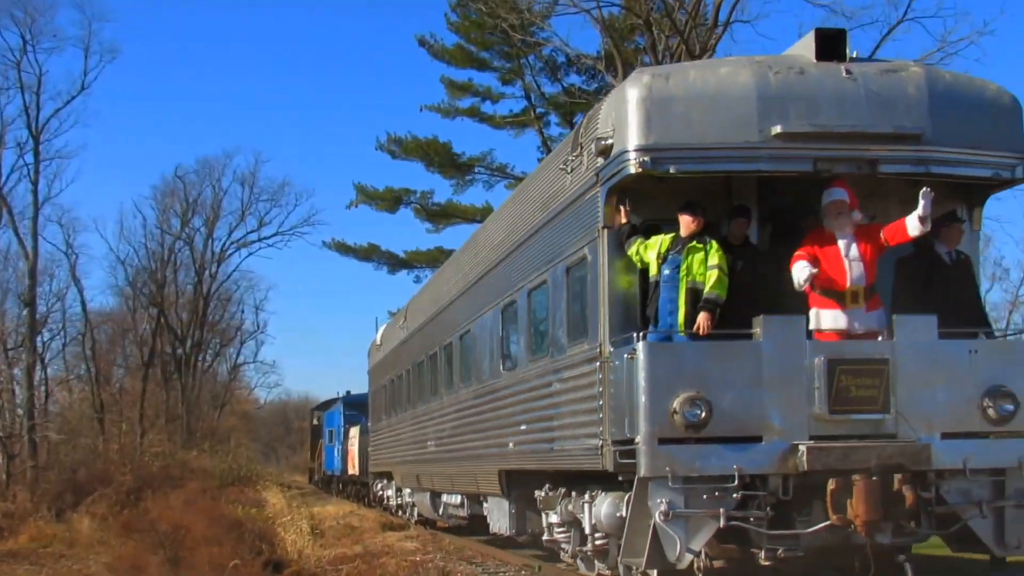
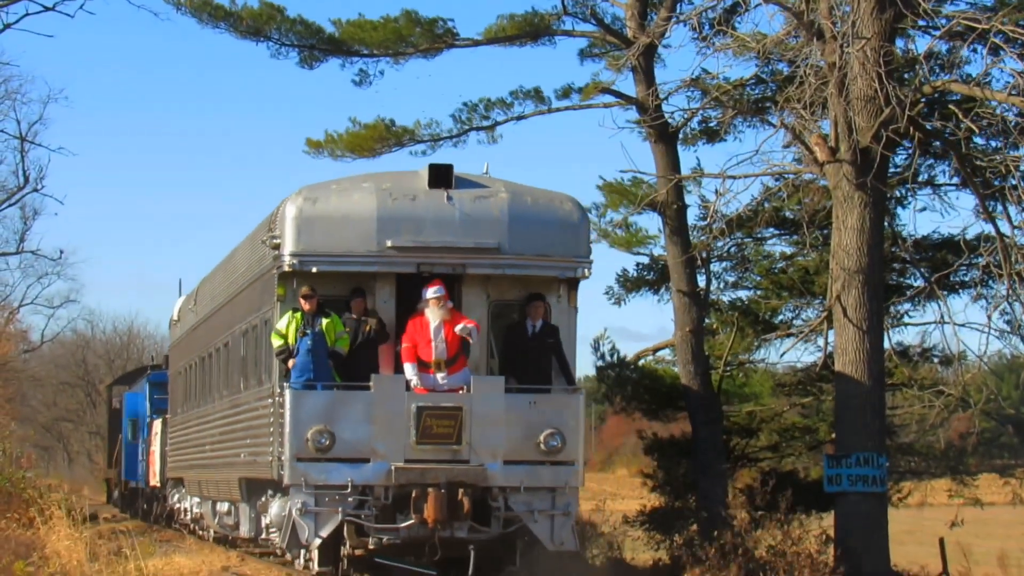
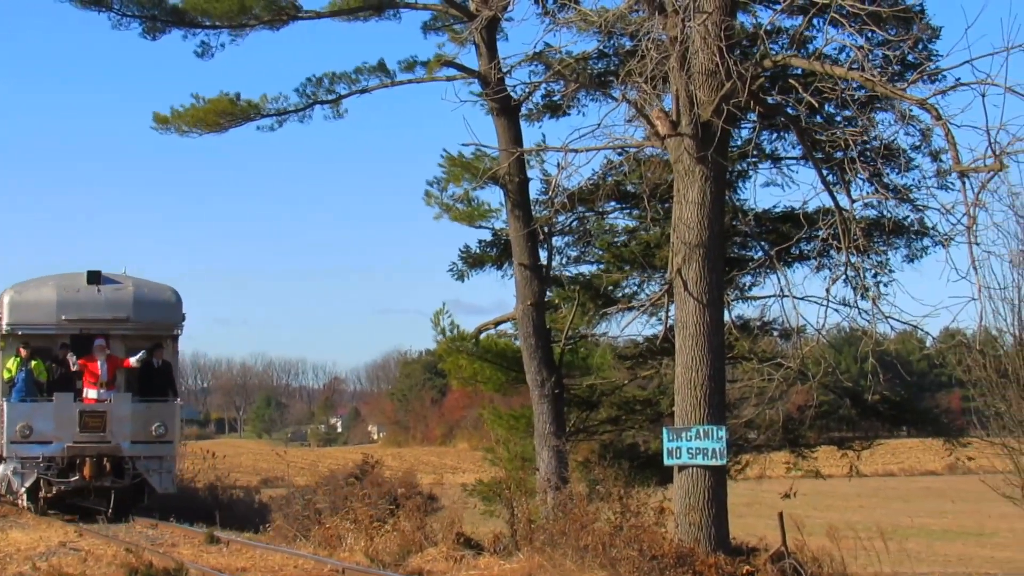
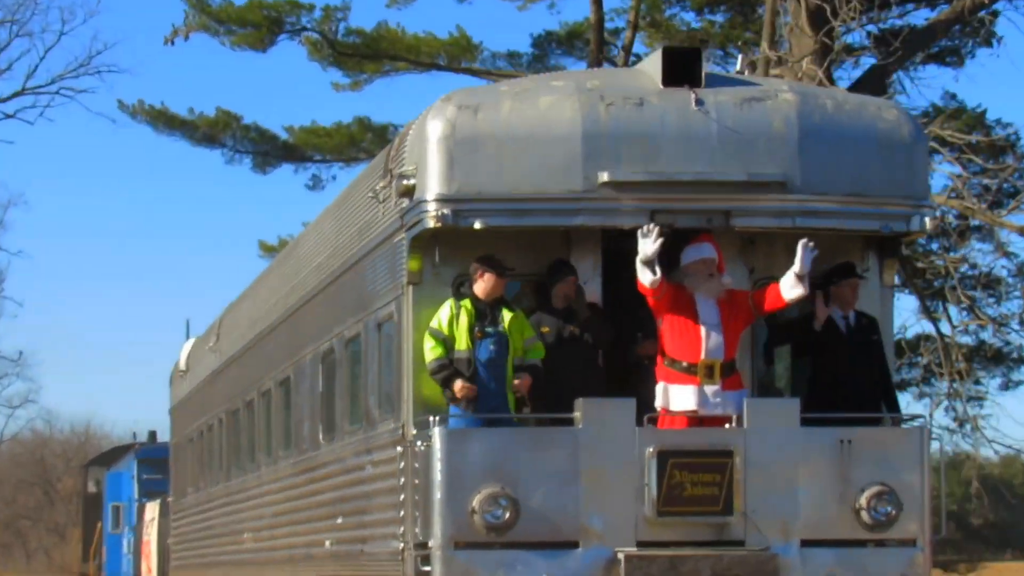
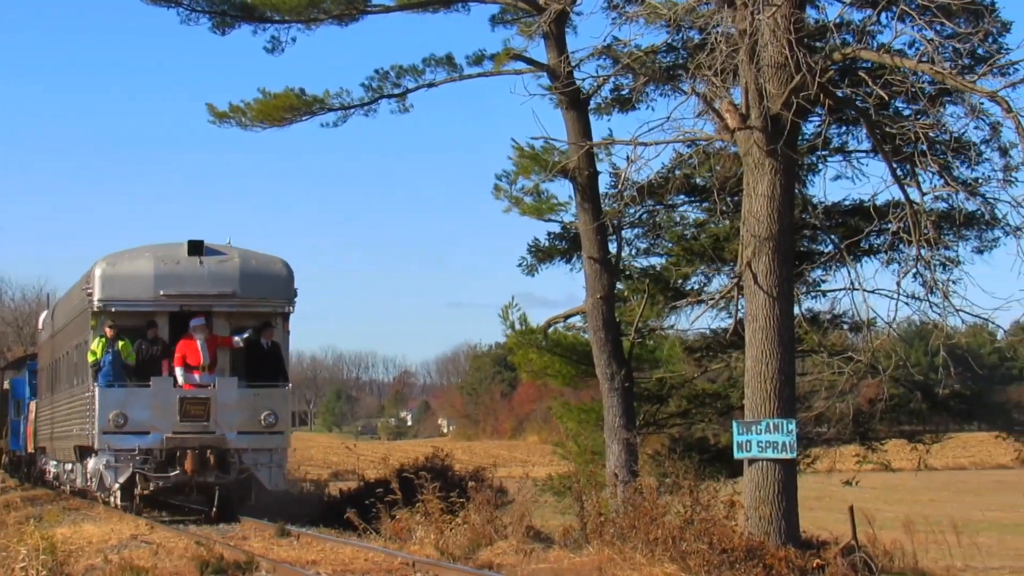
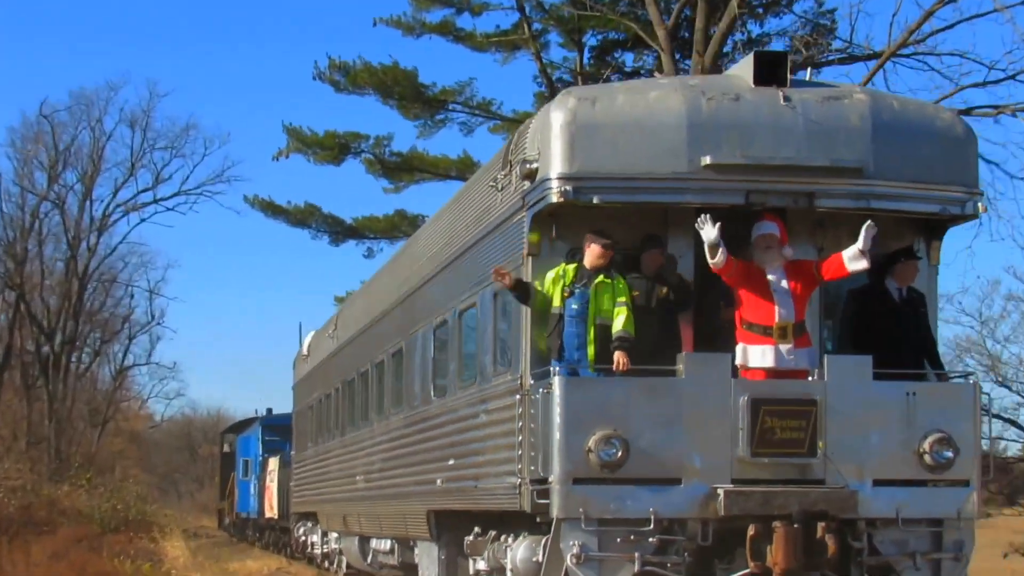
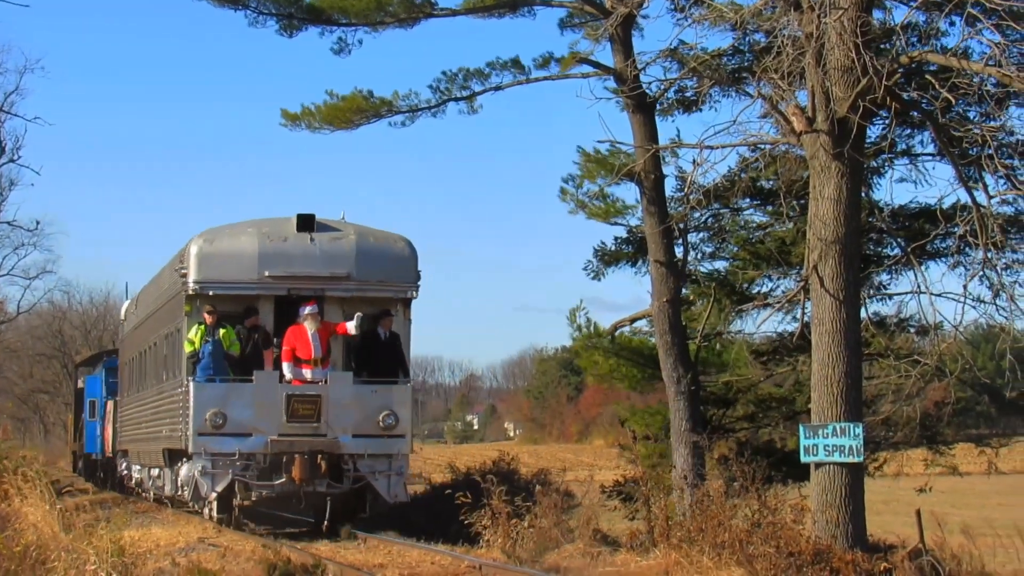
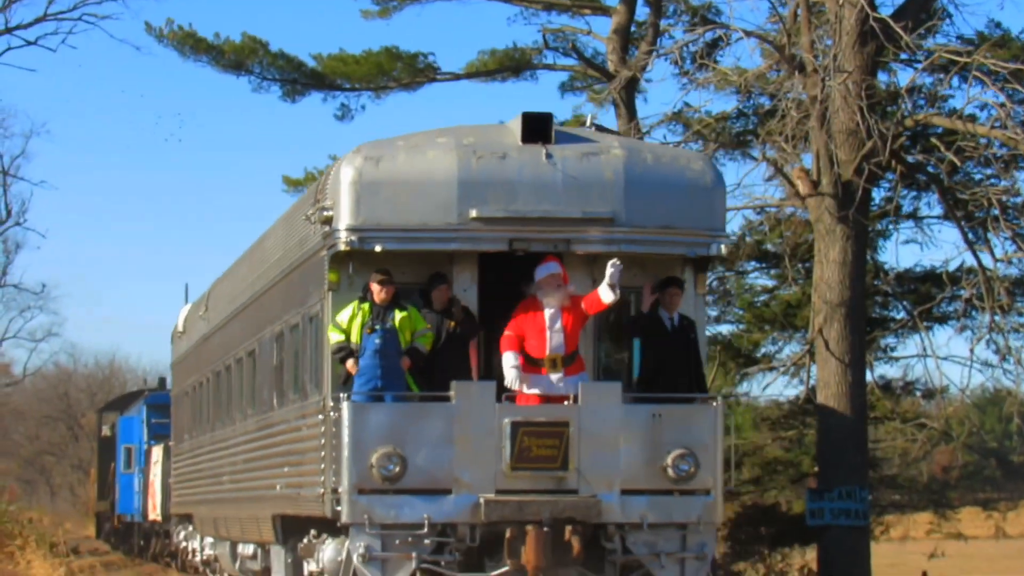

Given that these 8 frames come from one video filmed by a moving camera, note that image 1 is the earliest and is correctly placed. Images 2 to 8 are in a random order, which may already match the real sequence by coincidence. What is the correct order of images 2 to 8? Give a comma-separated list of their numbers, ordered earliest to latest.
6, 4, 8, 2, 7, 5, 3
